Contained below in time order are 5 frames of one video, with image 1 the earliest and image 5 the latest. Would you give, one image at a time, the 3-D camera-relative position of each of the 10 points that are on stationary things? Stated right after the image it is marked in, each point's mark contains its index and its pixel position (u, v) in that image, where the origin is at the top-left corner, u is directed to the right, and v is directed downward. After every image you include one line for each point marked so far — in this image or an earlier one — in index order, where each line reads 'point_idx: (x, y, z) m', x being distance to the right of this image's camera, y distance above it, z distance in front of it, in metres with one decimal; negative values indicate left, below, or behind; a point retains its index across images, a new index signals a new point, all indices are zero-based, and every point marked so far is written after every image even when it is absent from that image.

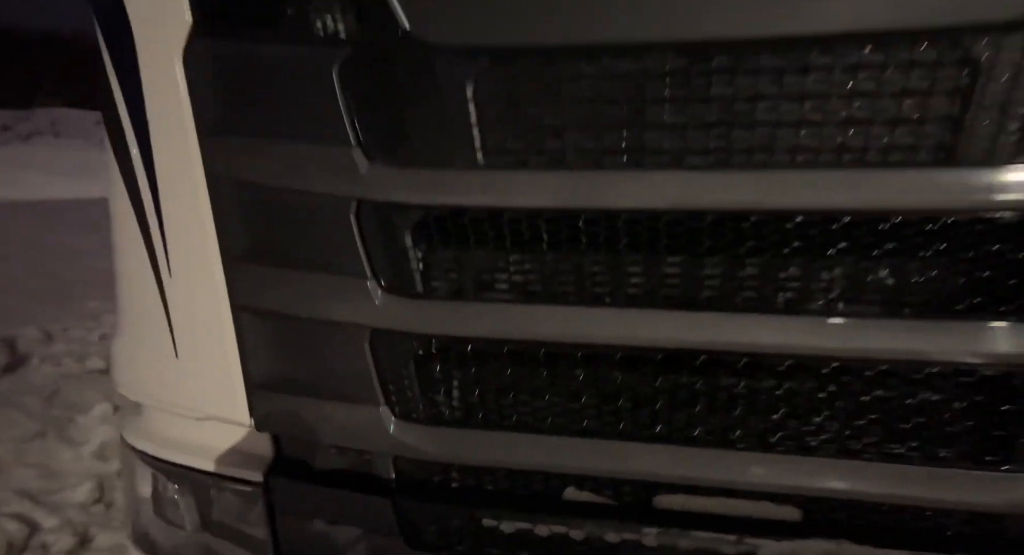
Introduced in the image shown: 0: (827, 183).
0: (+0.4, +0.1, +0.8) m
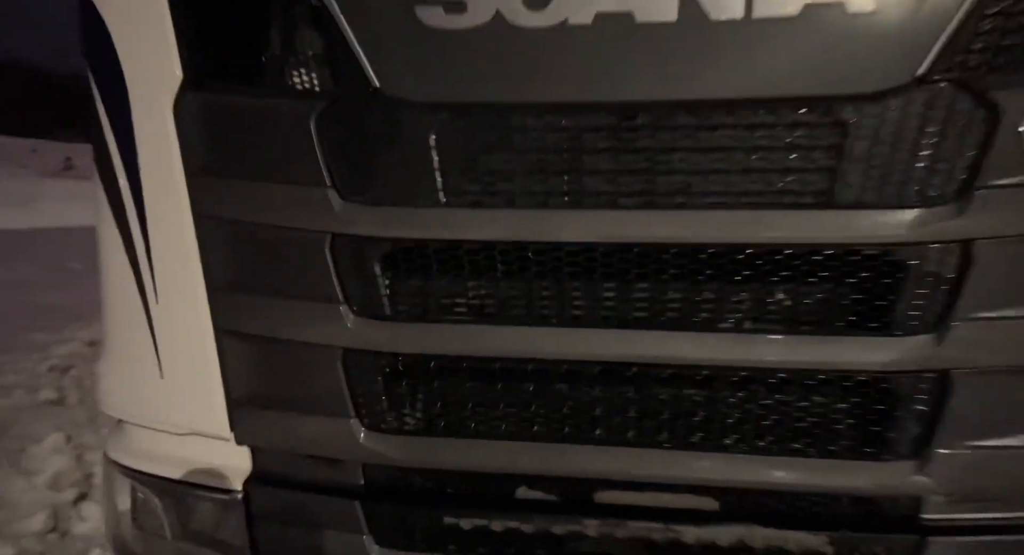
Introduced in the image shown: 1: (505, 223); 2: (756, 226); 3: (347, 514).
0: (+0.4, +0.1, +1.0) m
1: (0.0, +0.1, +1.0) m
2: (+0.4, +0.1, +1.0) m
3: (-0.3, -0.4, +1.1) m
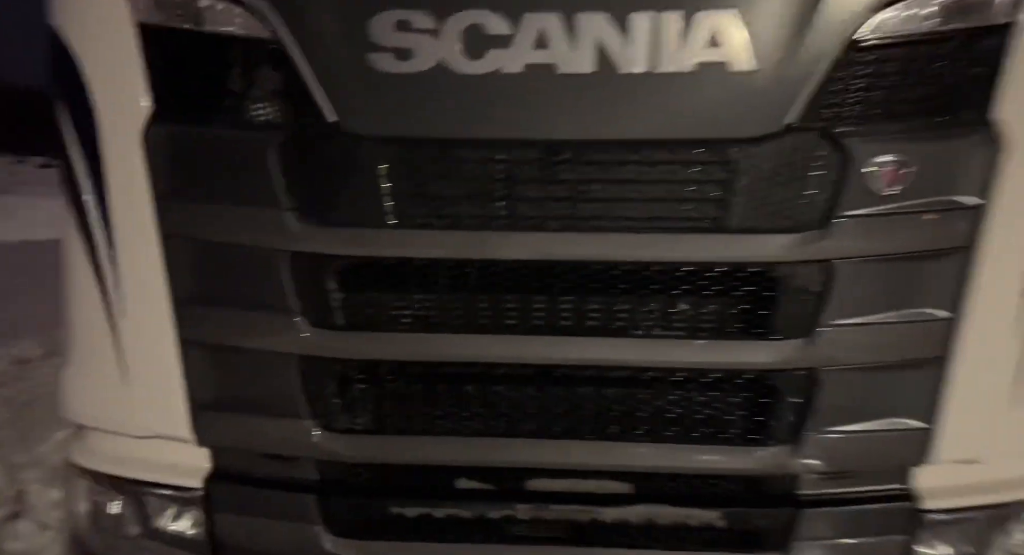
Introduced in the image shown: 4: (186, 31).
0: (+0.3, +0.1, +1.2) m
1: (-0.1, +0.1, +1.2) m
2: (+0.3, +0.1, +1.2) m
3: (-0.4, -0.5, +1.2) m
4: (-0.7, +0.5, +1.2) m
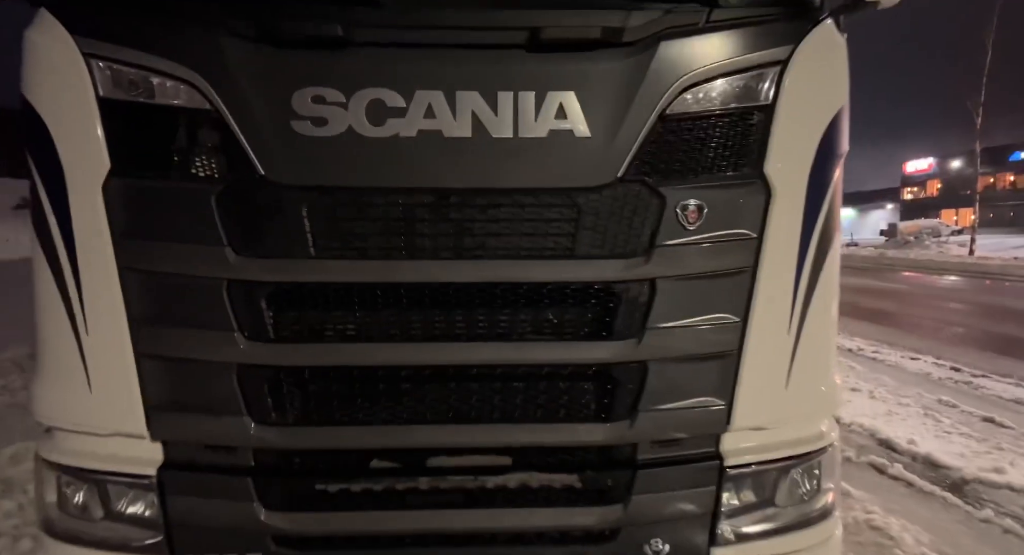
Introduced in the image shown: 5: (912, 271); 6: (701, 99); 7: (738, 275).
0: (0.0, 0.0, +1.5) m
1: (-0.4, 0.0, +1.5) m
2: (0.0, 0.0, +1.5) m
3: (-0.7, -0.5, +1.5) m
4: (-0.9, +0.4, +1.5) m
5: (+13.5, +0.2, +19.7) m
6: (+0.5, +0.5, +1.5) m
7: (+0.6, 0.0, +1.5) m
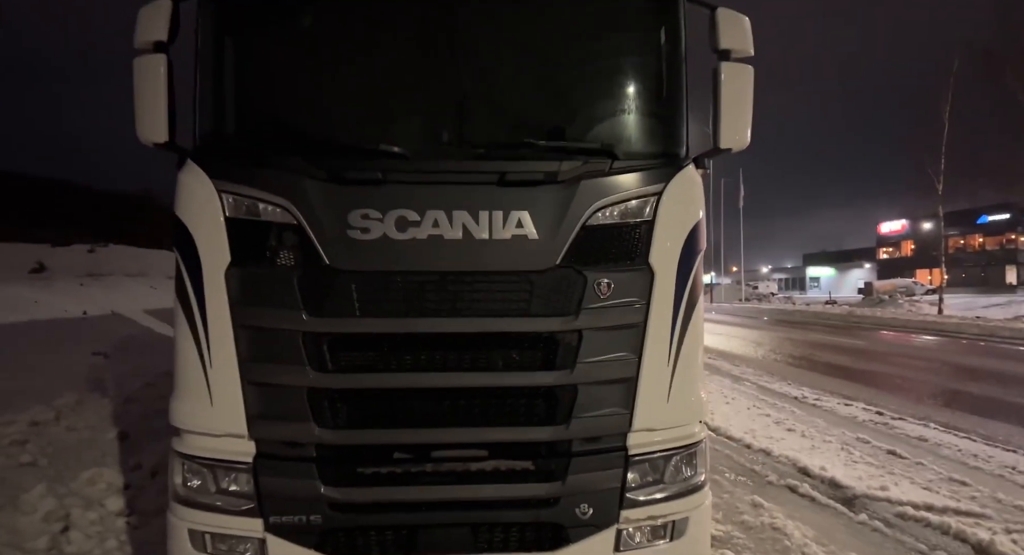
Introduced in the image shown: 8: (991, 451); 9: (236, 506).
0: (-0.1, -0.2, +2.3) m
1: (-0.5, -0.2, +2.3) m
2: (-0.1, -0.2, +2.3) m
3: (-0.8, -0.7, +2.2) m
4: (-1.0, +0.2, +2.3) m
5: (+13.0, -1.8, +20.8) m
6: (+0.4, +0.3, +2.4) m
7: (+0.5, -0.2, +2.4) m
8: (+3.8, -1.4, +4.6) m
9: (-1.0, -0.9, +2.2) m
